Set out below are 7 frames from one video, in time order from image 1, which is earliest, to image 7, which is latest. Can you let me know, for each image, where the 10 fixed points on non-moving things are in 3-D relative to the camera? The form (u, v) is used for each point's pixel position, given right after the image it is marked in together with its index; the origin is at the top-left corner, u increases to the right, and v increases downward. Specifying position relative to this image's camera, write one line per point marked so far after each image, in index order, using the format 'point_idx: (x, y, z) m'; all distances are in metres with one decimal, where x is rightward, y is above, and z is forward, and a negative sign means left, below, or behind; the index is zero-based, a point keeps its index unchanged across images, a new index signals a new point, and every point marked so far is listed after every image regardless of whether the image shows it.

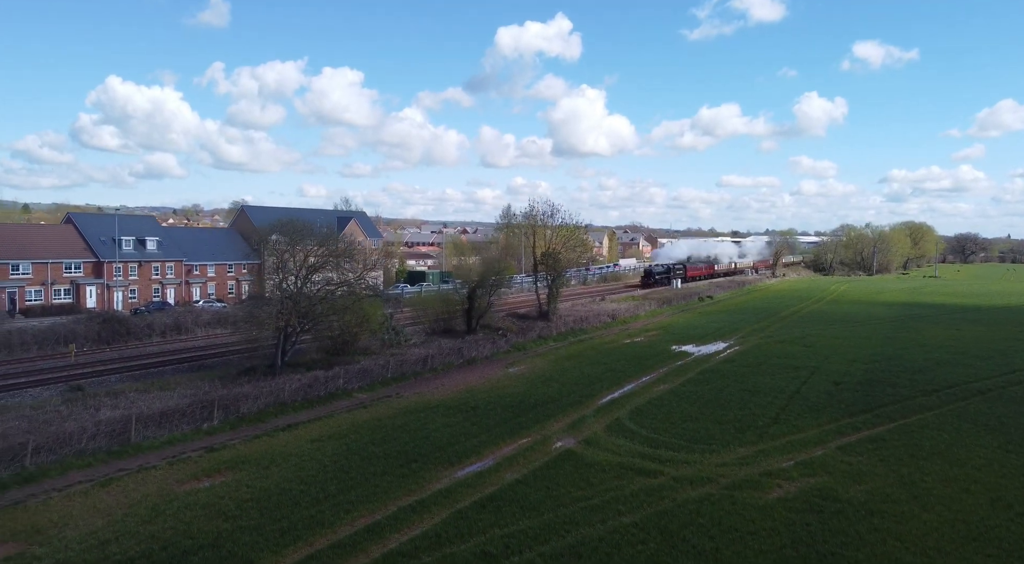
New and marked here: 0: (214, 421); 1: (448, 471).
0: (-8.5, -3.9, +19.1) m
1: (-1.6, -4.6, +16.3) m
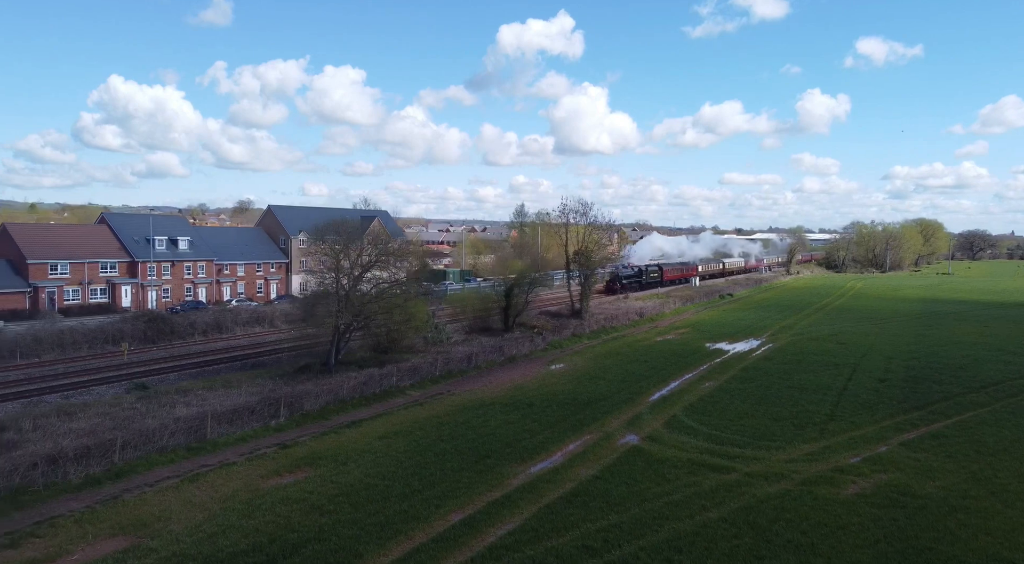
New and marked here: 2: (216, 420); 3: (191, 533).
0: (-6.7, -3.9, +19.4) m
1: (+0.2, -4.6, +16.5) m
2: (-7.9, -3.7, +17.9) m
3: (-6.0, -4.7, +12.5) m
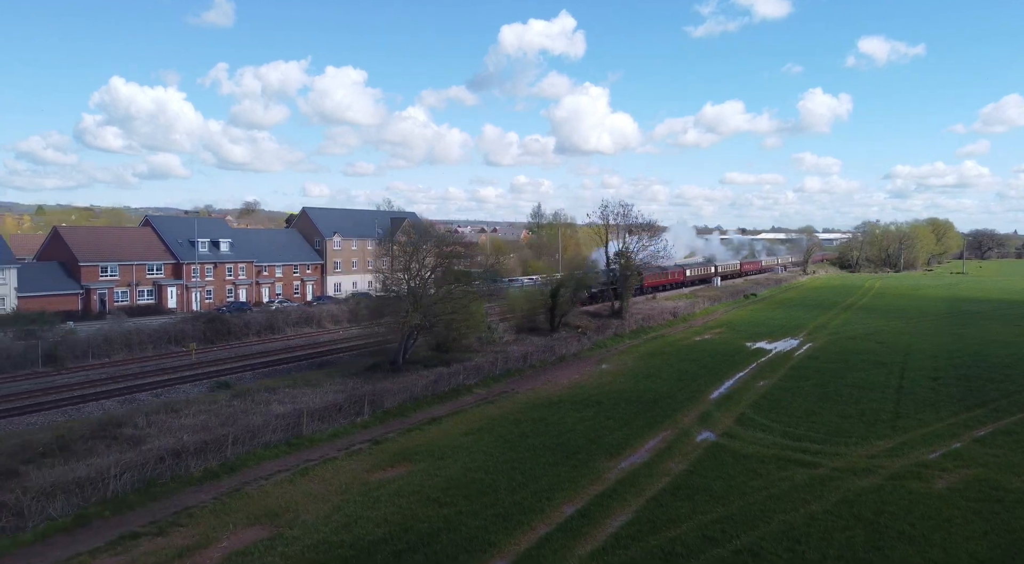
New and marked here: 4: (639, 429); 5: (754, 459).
0: (-4.3, -3.9, +19.9) m
1: (+2.6, -4.6, +17.1) m
2: (-5.5, -3.7, +18.4) m
3: (-3.7, -4.8, +13.1) m
4: (+3.8, -4.4, +19.8) m
5: (+6.2, -4.6, +17.1) m
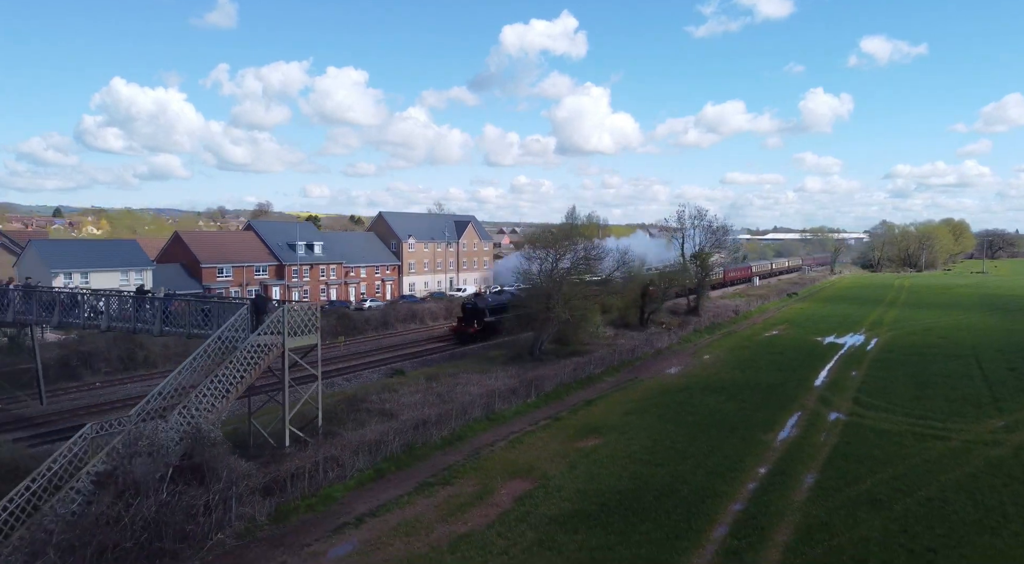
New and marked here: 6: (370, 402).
0: (+0.8, -3.9, +22.8) m
1: (+7.7, -4.6, +19.9) m
2: (-0.4, -3.7, +21.3) m
3: (+1.5, -4.7, +15.9) m
4: (+8.9, -4.4, +22.7) m
5: (+11.4, -4.5, +20.0) m
6: (-4.0, -3.4, +18.9) m
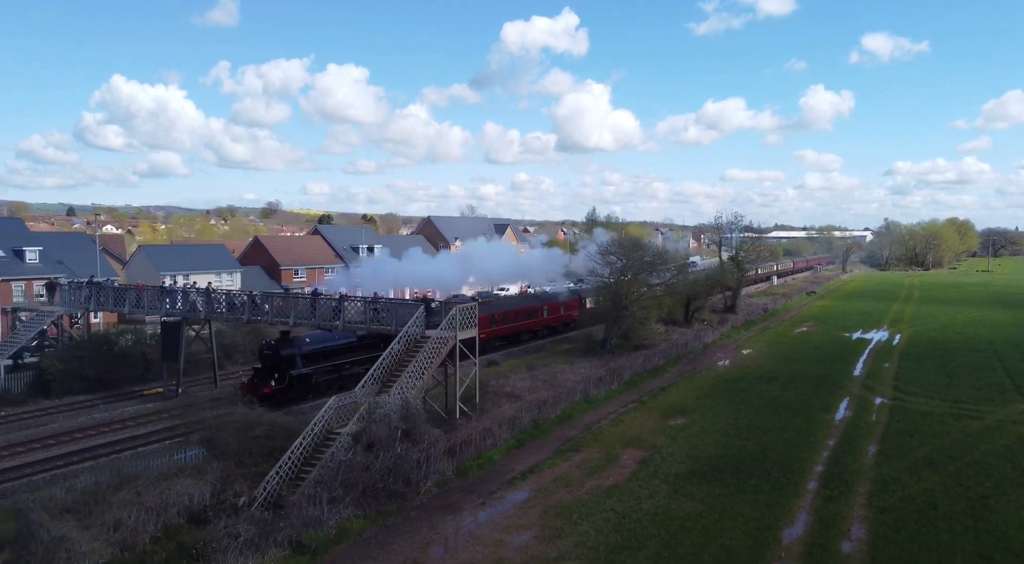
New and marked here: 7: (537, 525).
0: (+4.2, -4.0, +26.2) m
1: (+11.1, -4.7, +23.3) m
2: (+3.0, -3.7, +24.7) m
3: (+4.8, -4.8, +19.4) m
4: (+12.3, -4.5, +26.1) m
5: (+14.7, -4.6, +23.4) m
6: (-0.6, -3.5, +22.3) m
7: (+0.5, -5.2, +14.2) m
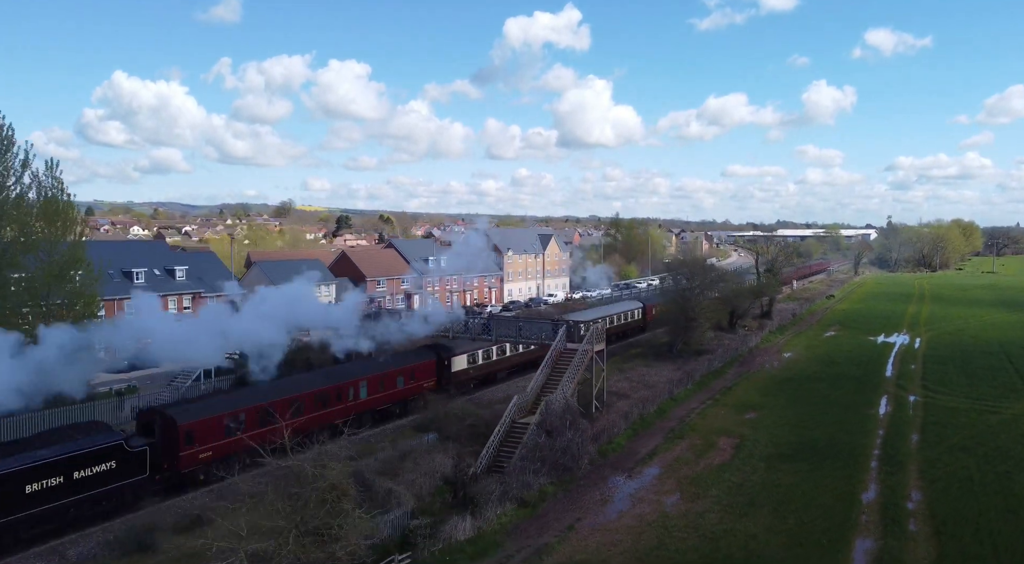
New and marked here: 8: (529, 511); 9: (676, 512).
0: (+8.4, -4.8, +31.2) m
1: (+15.3, -5.5, +28.3) m
2: (+7.2, -4.5, +29.7) m
3: (+9.1, -5.6, +24.3) m
4: (+16.6, -5.2, +31.0) m
5: (+19.0, -5.4, +28.3) m
6: (+3.6, -4.3, +27.3) m
7: (+4.8, -6.0, +19.2) m
8: (+0.5, -5.9, +17.2) m
9: (+4.3, -6.1, +17.7) m
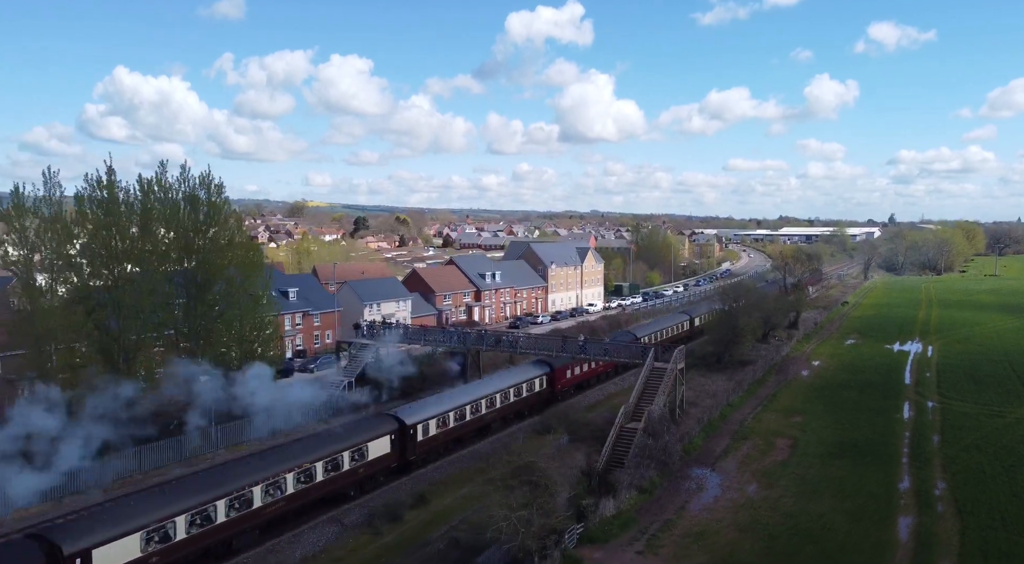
0: (+12.6, -6.0, +36.6) m
1: (+19.5, -6.7, +33.6) m
2: (+11.4, -5.8, +35.1) m
3: (+13.2, -6.9, +29.7) m
4: (+20.8, -6.5, +36.4) m
5: (+23.2, -6.7, +33.7) m
6: (+7.8, -5.5, +32.7) m
7: (+8.9, -7.3, +24.6) m
8: (+4.6, -7.2, +22.6) m
9: (+8.5, -7.4, +23.1) m
